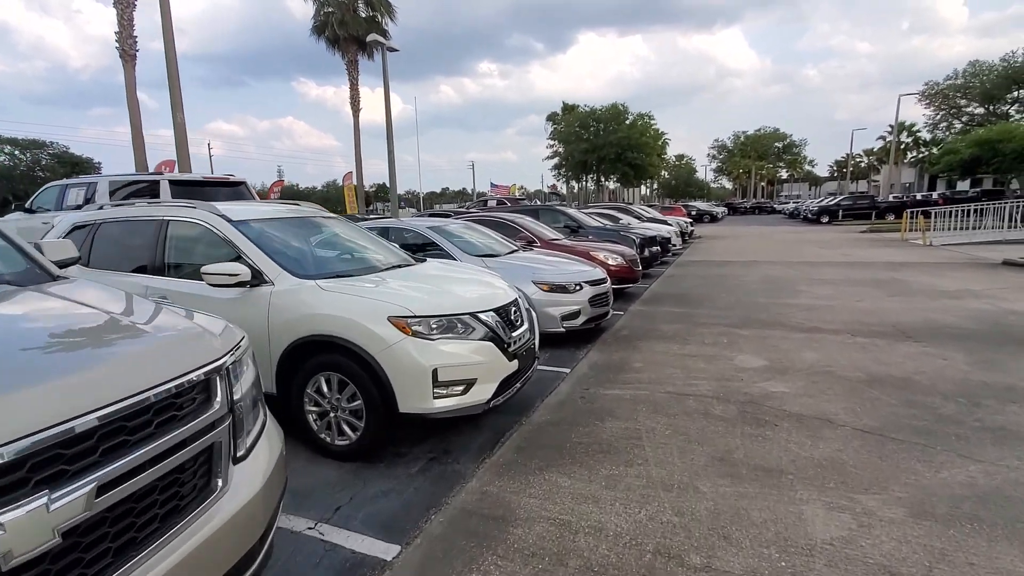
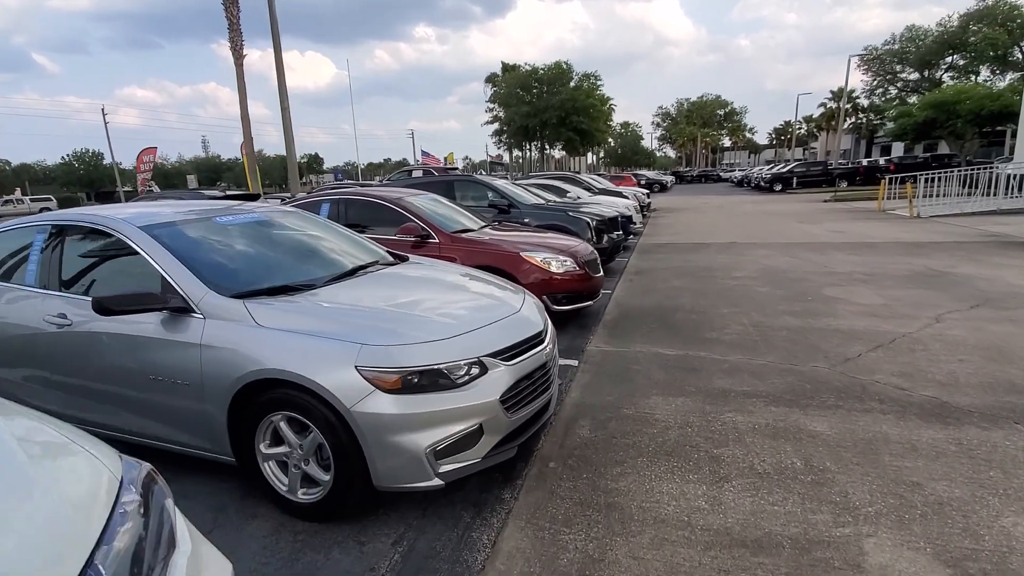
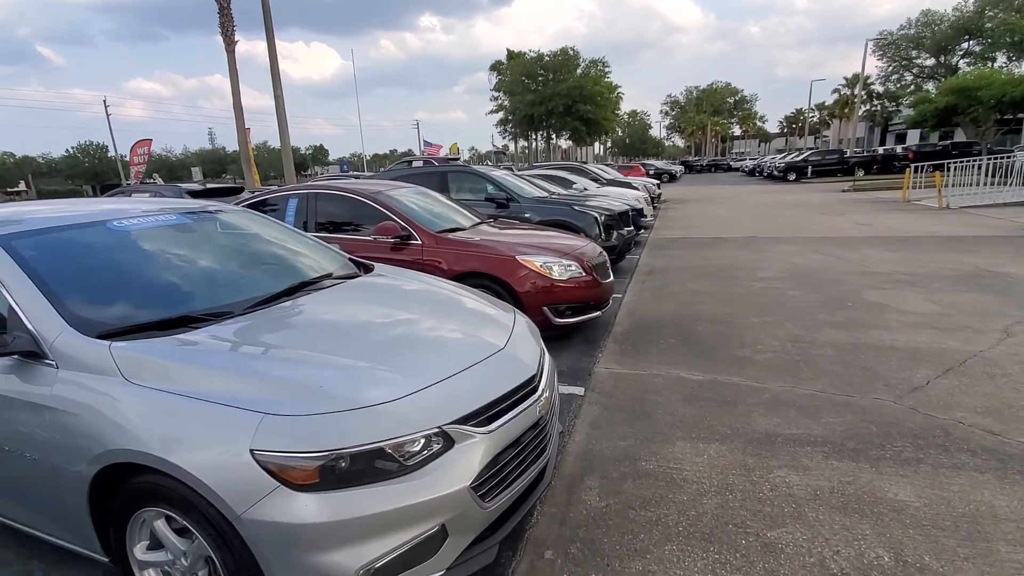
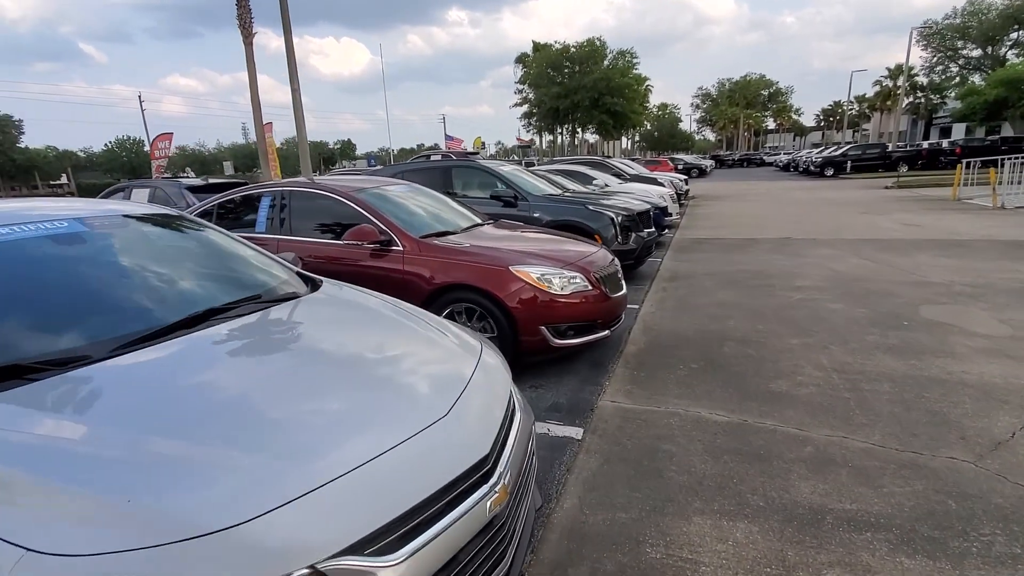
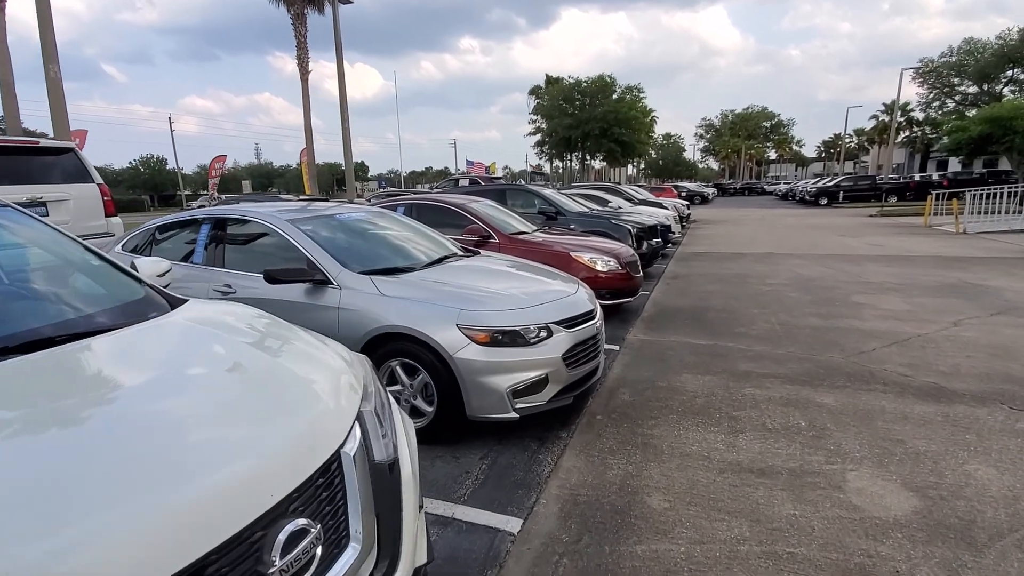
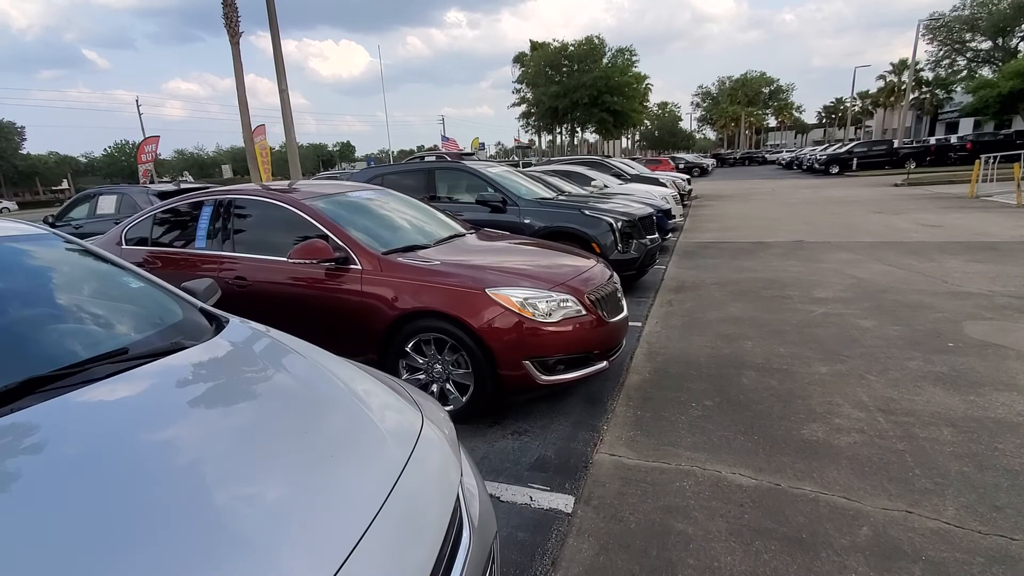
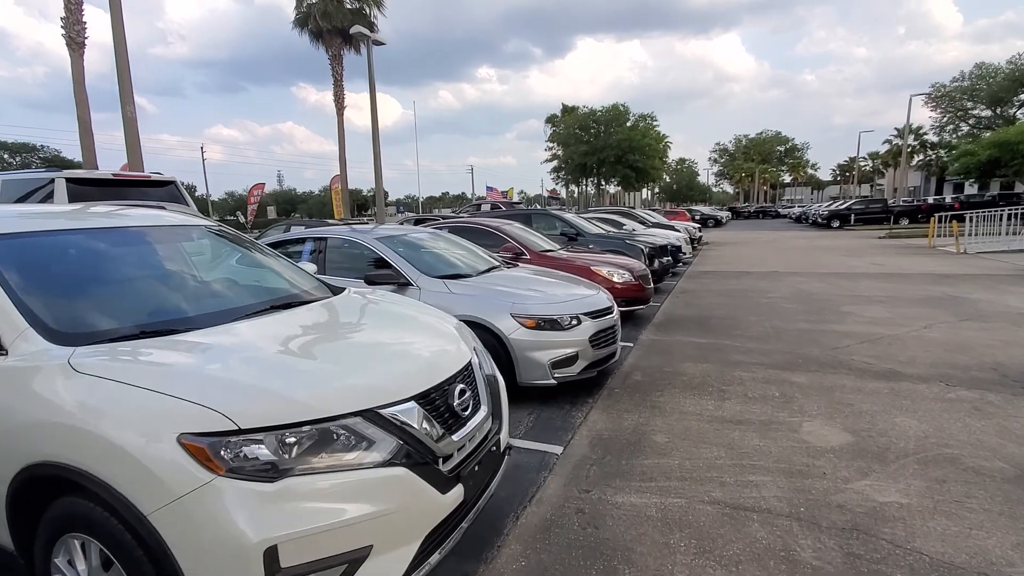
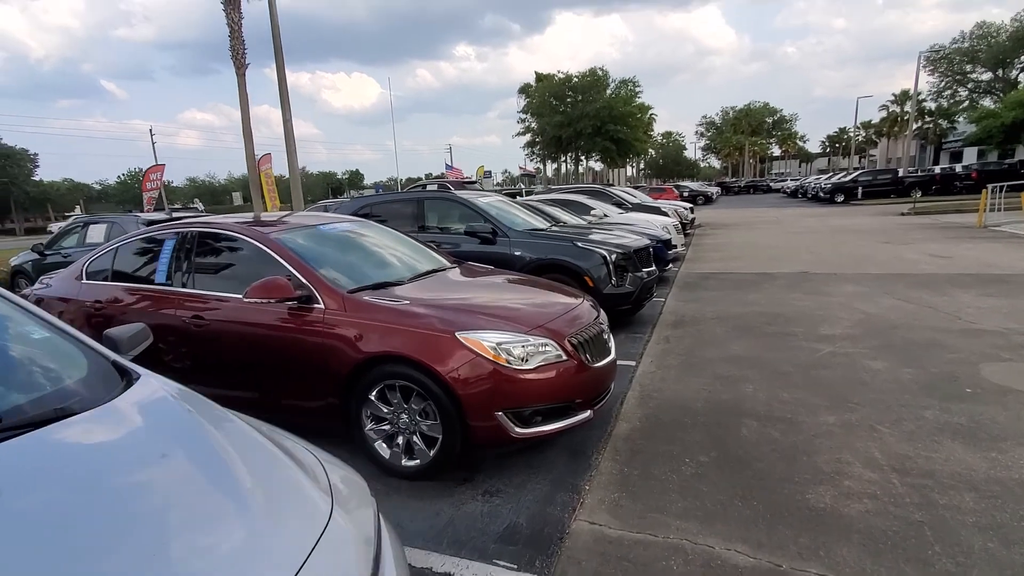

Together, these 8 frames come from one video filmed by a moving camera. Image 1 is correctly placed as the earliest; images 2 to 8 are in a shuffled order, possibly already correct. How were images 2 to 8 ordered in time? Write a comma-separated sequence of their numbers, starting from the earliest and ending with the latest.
7, 5, 2, 3, 4, 6, 8
